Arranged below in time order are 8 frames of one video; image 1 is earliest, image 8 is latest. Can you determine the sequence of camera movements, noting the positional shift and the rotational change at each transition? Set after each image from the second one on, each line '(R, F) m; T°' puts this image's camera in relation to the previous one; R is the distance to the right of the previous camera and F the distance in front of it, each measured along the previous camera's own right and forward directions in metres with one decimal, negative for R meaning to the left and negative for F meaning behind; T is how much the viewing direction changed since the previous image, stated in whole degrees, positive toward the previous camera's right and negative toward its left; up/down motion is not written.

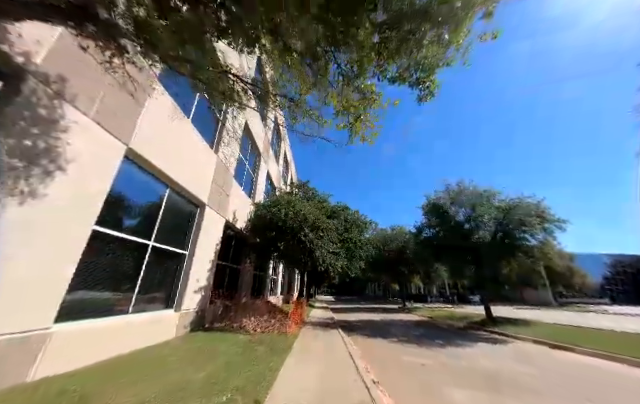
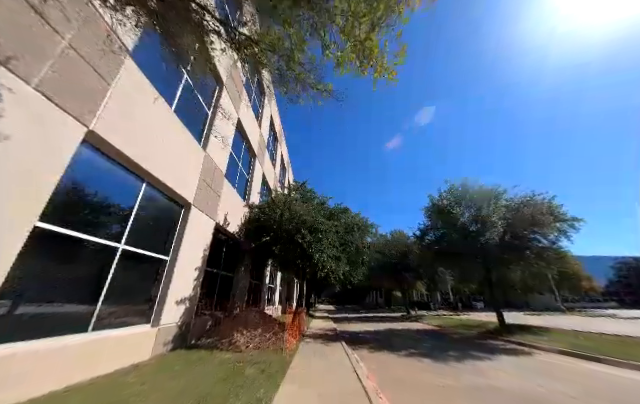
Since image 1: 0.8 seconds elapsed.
(0.0, +0.8) m; 0°
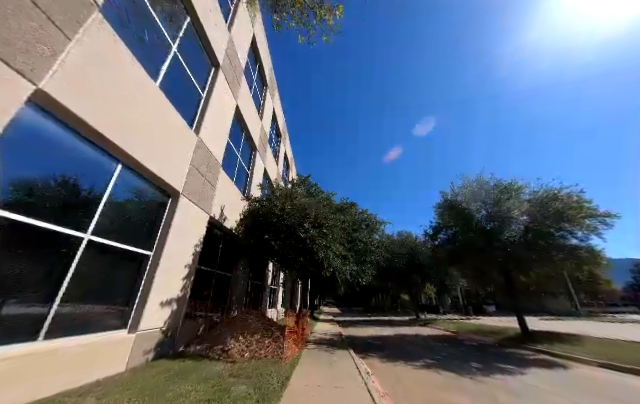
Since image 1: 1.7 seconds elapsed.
(0.0, +0.9) m; -1°
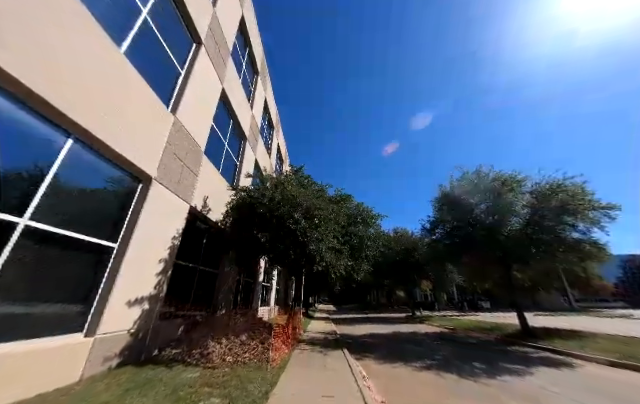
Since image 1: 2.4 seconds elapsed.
(+0.1, +0.7) m; +1°
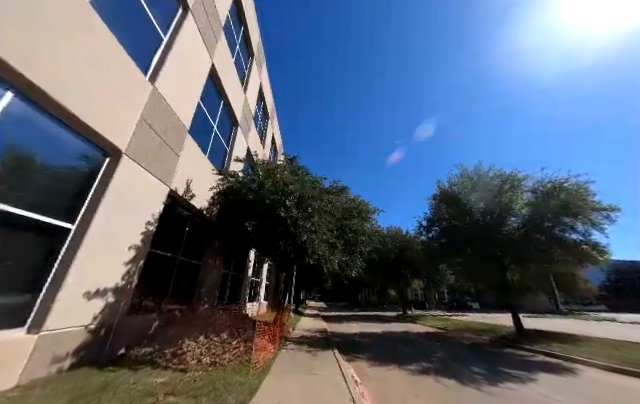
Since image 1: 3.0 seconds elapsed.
(0.0, +0.6) m; +1°
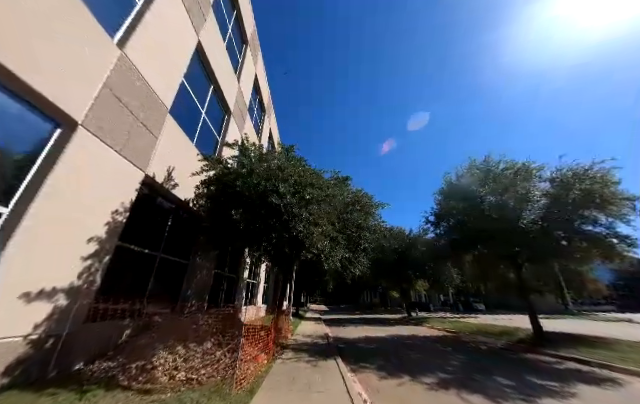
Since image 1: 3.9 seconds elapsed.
(0.0, +0.9) m; 0°
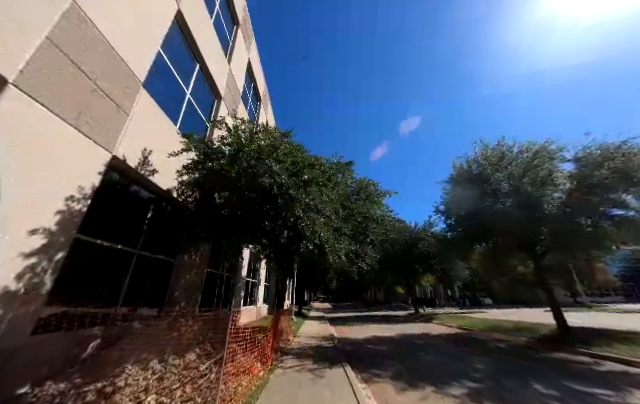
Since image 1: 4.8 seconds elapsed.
(0.0, +0.9) m; 0°
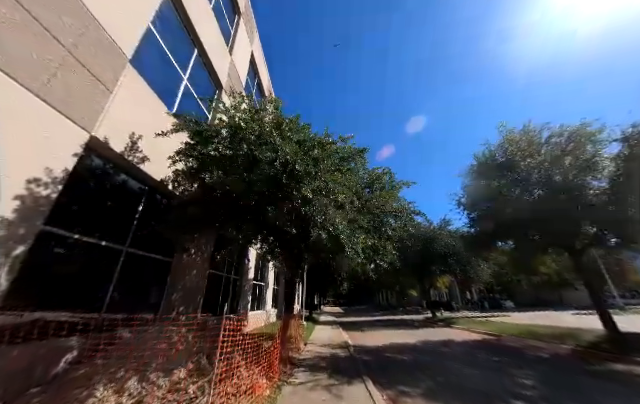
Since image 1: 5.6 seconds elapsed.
(-0.1, +0.8) m; -2°
